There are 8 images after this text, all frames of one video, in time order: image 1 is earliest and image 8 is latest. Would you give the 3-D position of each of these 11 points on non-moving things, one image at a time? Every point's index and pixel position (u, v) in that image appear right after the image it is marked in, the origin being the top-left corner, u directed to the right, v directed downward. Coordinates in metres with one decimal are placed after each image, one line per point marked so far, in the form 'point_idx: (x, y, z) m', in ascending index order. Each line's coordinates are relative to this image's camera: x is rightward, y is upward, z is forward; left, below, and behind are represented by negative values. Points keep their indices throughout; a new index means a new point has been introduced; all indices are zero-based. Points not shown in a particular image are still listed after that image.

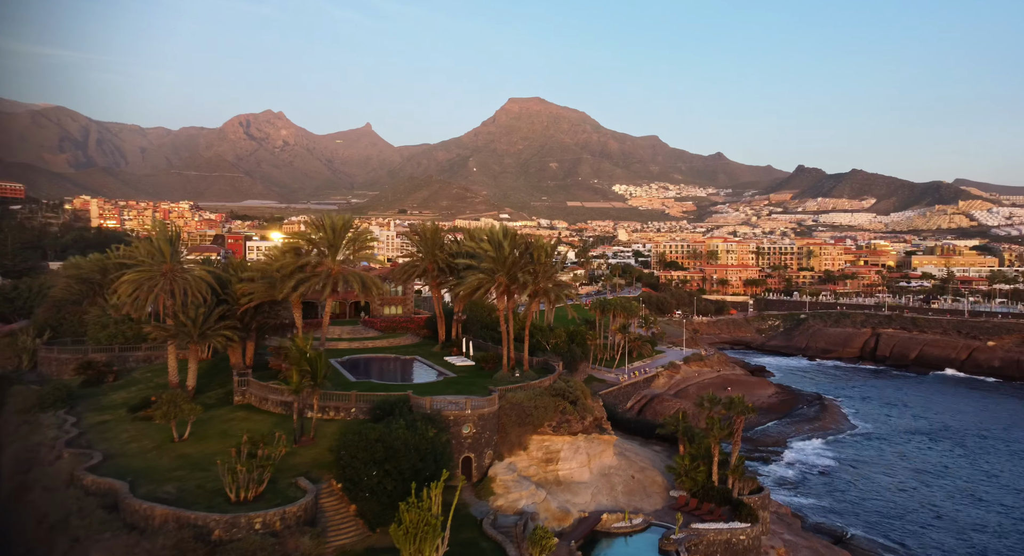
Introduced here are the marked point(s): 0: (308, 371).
0: (-5.8, -2.6, +18.1) m
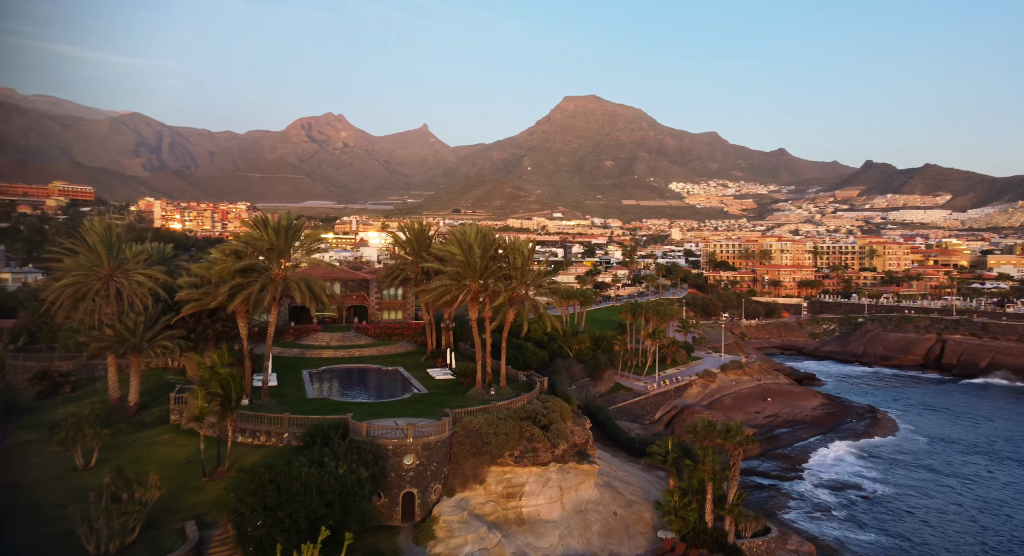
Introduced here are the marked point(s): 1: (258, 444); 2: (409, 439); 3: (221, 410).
0: (-7.4, -2.9, +16.0) m
1: (-7.2, -4.8, +18.1) m
2: (-2.9, -4.6, +17.8) m
3: (-7.3, -3.3, +15.9) m
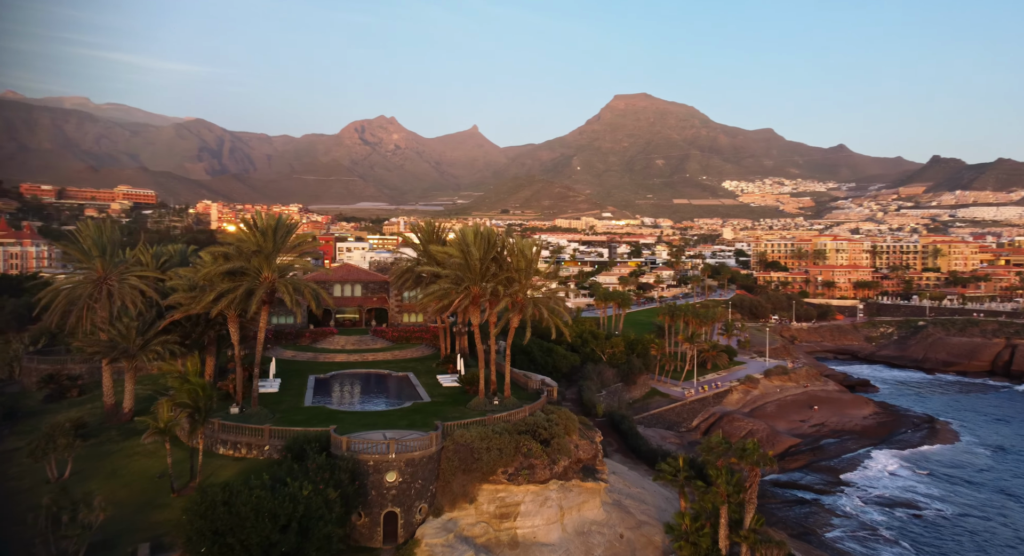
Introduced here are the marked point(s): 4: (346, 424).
0: (-7.8, -3.0, +15.3) m
1: (-7.5, -4.9, +17.4) m
2: (-3.2, -4.7, +16.8) m
3: (-7.7, -3.4, +15.1) m
4: (-5.2, -4.6, +19.8) m
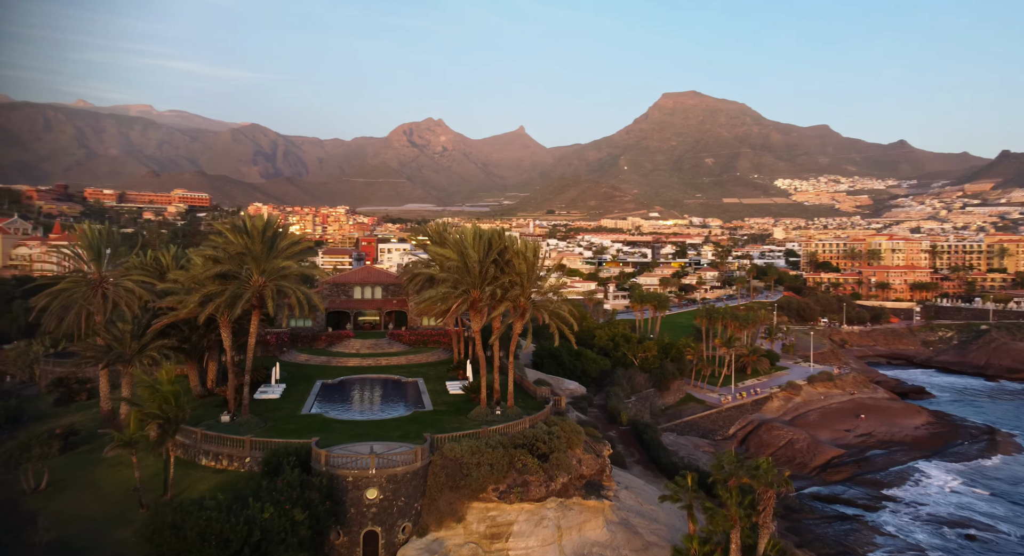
0: (-8.2, -3.2, +14.8) m
1: (-7.8, -5.1, +16.8) m
2: (-3.5, -4.8, +15.9) m
3: (-8.1, -3.5, +14.6) m
4: (-5.3, -4.7, +19.0) m
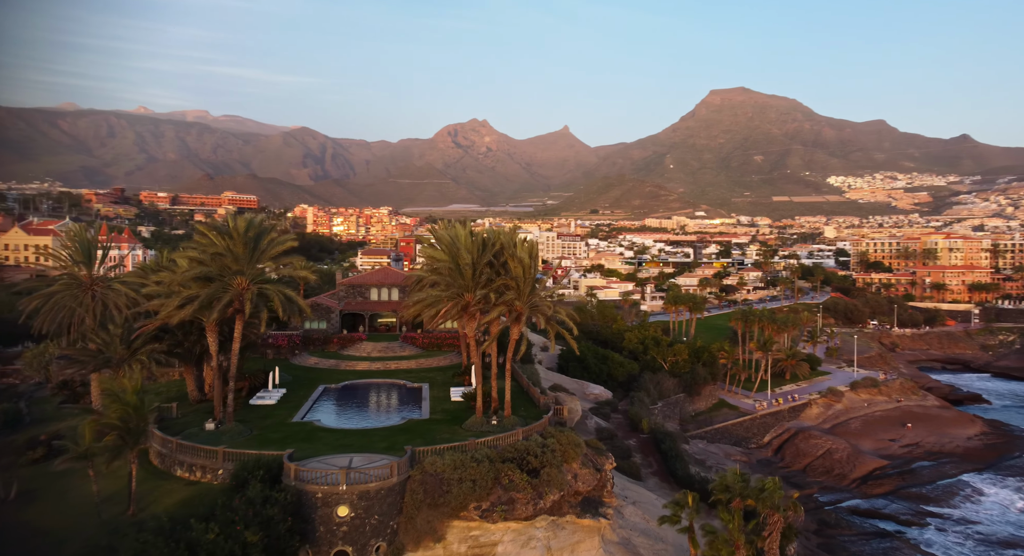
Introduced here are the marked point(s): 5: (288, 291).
0: (-8.8, -3.3, +14.3) m
1: (-8.2, -5.2, +16.3) m
2: (-4.1, -5.0, +15.1) m
3: (-8.7, -3.7, +14.1) m
4: (-5.6, -4.8, +18.3) m
5: (-6.8, -0.4, +19.3) m
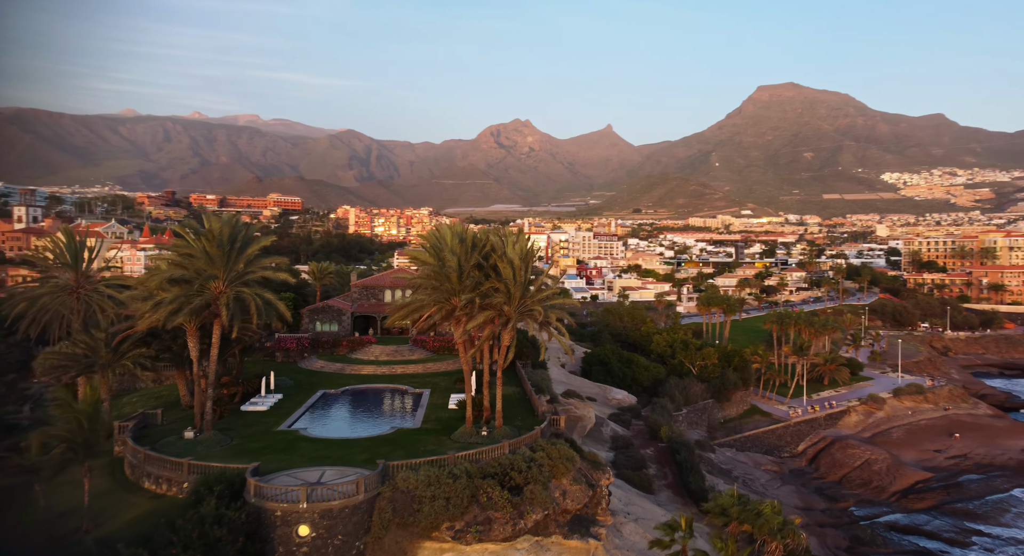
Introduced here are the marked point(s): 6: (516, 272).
0: (-9.5, -3.4, +13.8) m
1: (-8.8, -5.3, +15.7) m
2: (-4.7, -5.1, +14.3) m
3: (-9.5, -3.8, +13.6) m
4: (-6.1, -5.0, +17.6) m
5: (-7.2, -0.5, +18.7) m
6: (+0.1, +0.1, +19.2) m
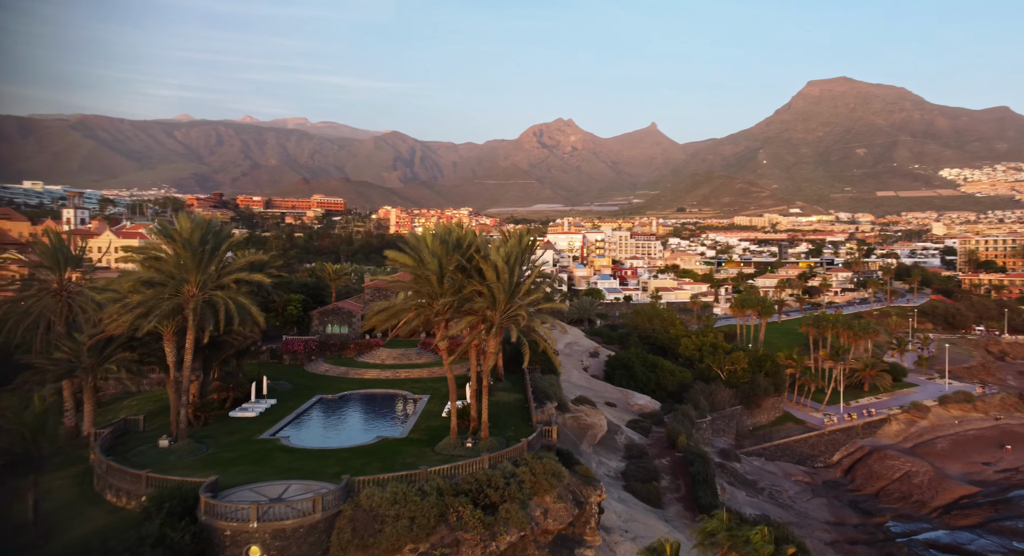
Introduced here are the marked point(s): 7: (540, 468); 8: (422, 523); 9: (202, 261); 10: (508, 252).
0: (-10.3, -3.5, +13.4) m
1: (-9.5, -5.4, +15.3) m
2: (-5.5, -5.2, +13.6) m
3: (-10.3, -3.9, +13.2) m
4: (-6.6, -5.1, +17.0) m
5: (-7.8, -0.6, +18.1) m
6: (-0.4, 0.0, +18.1) m
7: (+0.7, -5.3, +17.5) m
8: (-2.1, -5.7, +14.8) m
9: (-8.7, +0.4, +17.7) m
10: (-0.1, +0.6, +18.7) m
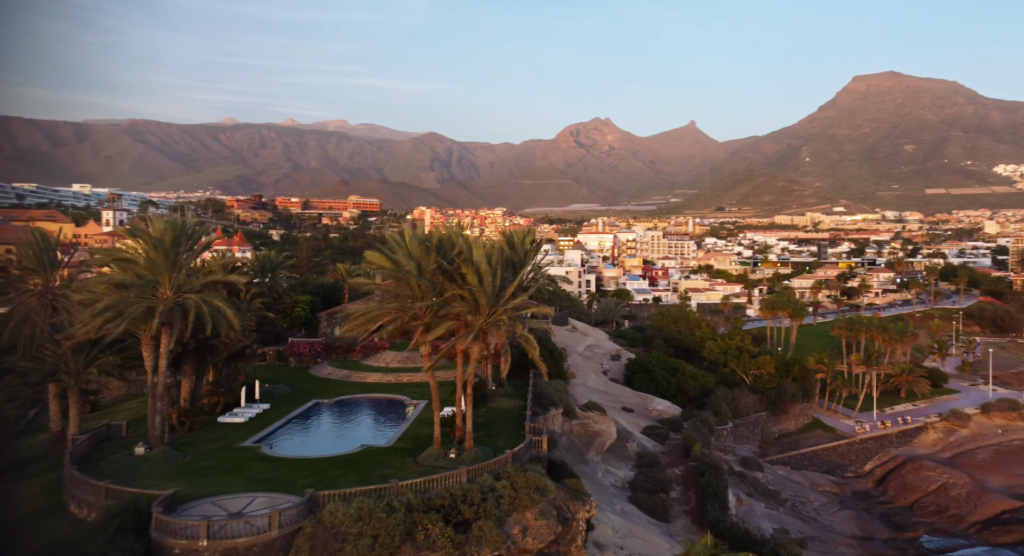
0: (-11.1, -3.7, +13.1) m
1: (-10.2, -5.6, +14.9) m
2: (-6.3, -5.4, +13.1) m
3: (-11.1, -4.0, +12.9) m
4: (-7.2, -5.2, +16.5) m
5: (-8.3, -0.8, +17.7) m
6: (-0.9, -0.1, +17.3) m
7: (+0.2, -5.5, +16.6) m
8: (-2.7, -5.8, +14.0) m
9: (-9.2, +0.3, +17.3) m
10: (-0.6, +0.5, +17.8) m
